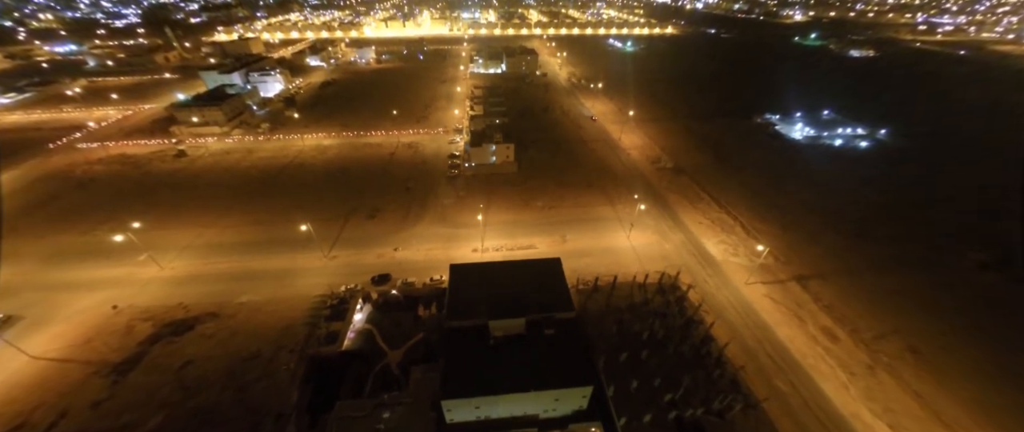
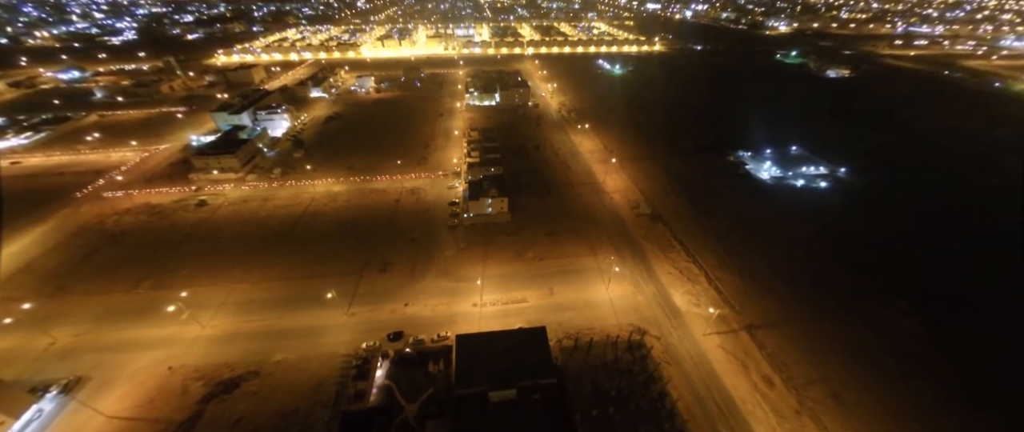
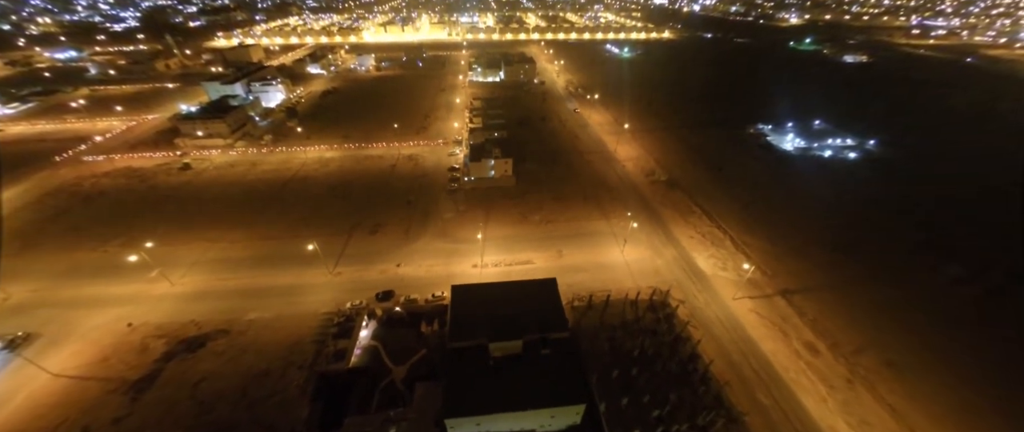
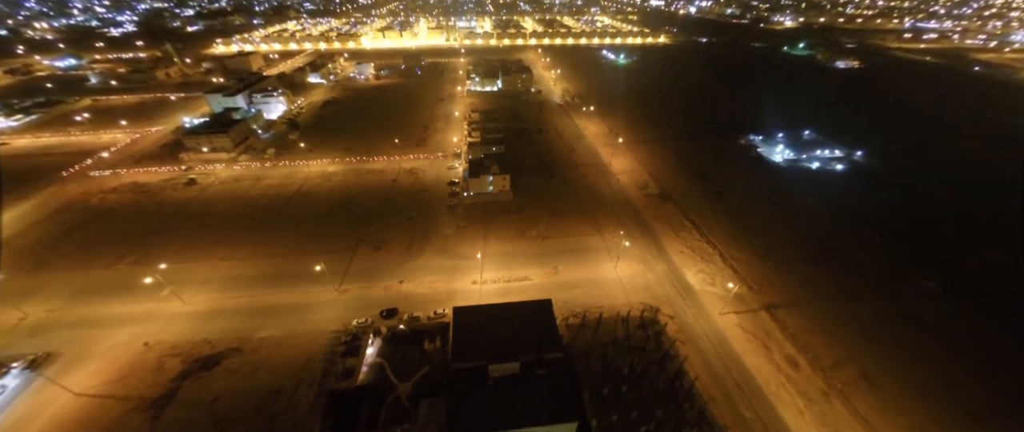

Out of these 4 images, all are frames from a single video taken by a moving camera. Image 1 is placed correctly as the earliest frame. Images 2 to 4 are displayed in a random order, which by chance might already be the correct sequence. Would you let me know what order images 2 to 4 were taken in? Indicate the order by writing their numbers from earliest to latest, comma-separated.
3, 4, 2
